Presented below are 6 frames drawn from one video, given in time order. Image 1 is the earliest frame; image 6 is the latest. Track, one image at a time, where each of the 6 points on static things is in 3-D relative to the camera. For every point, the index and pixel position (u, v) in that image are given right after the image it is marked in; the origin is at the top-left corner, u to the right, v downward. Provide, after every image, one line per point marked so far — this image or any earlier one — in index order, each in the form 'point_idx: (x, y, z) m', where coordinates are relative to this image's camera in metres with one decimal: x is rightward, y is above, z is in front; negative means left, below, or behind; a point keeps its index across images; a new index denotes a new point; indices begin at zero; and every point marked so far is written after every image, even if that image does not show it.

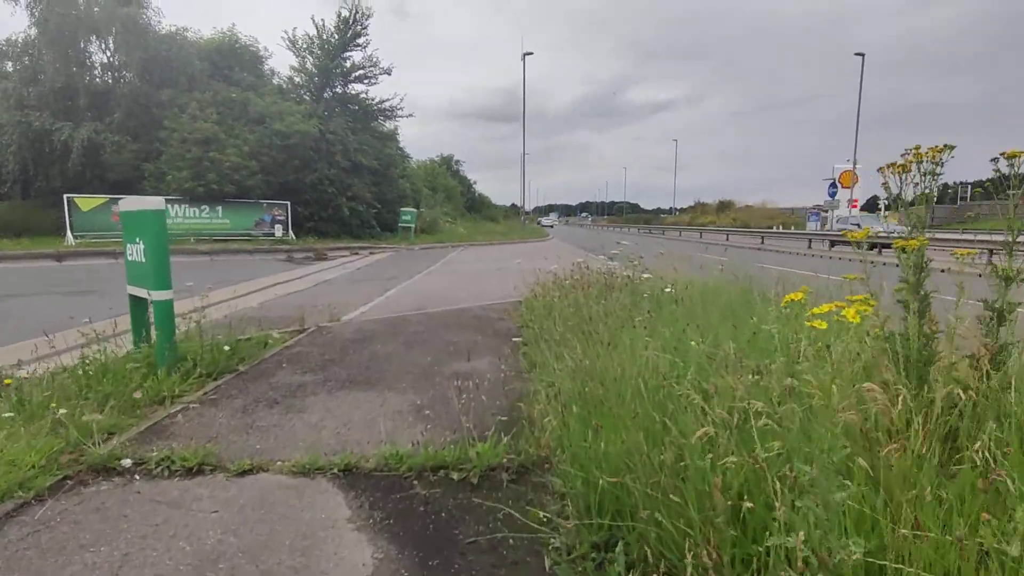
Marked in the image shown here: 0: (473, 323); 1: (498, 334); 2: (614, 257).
0: (-0.5, -0.5, +7.6) m
1: (-0.2, -0.6, +6.7) m
2: (+1.4, +0.4, +8.1) m
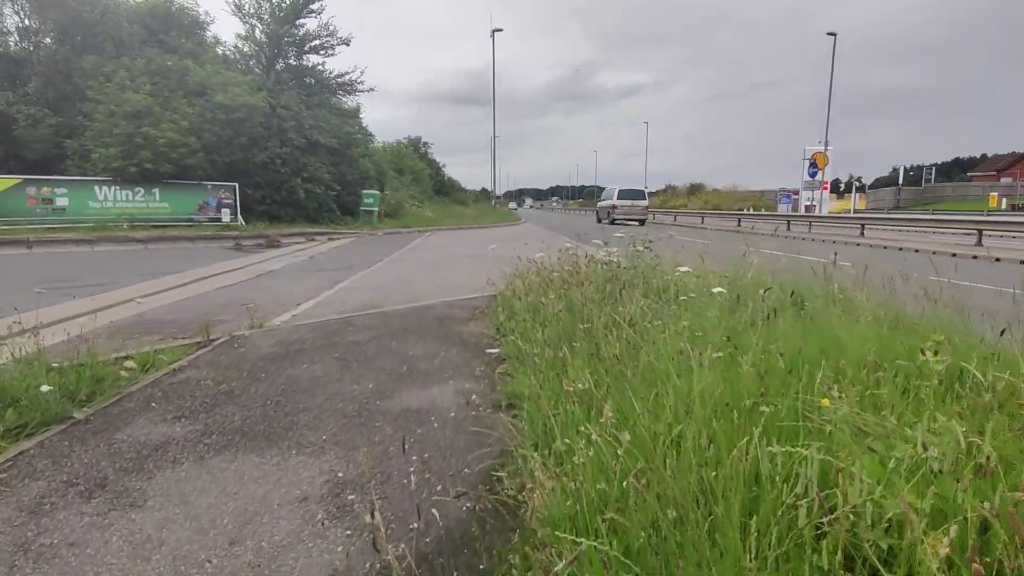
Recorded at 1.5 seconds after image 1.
0: (-0.8, -0.4, +6.0) m
1: (-0.4, -0.5, +5.1) m
2: (+1.0, +0.5, +6.5) m
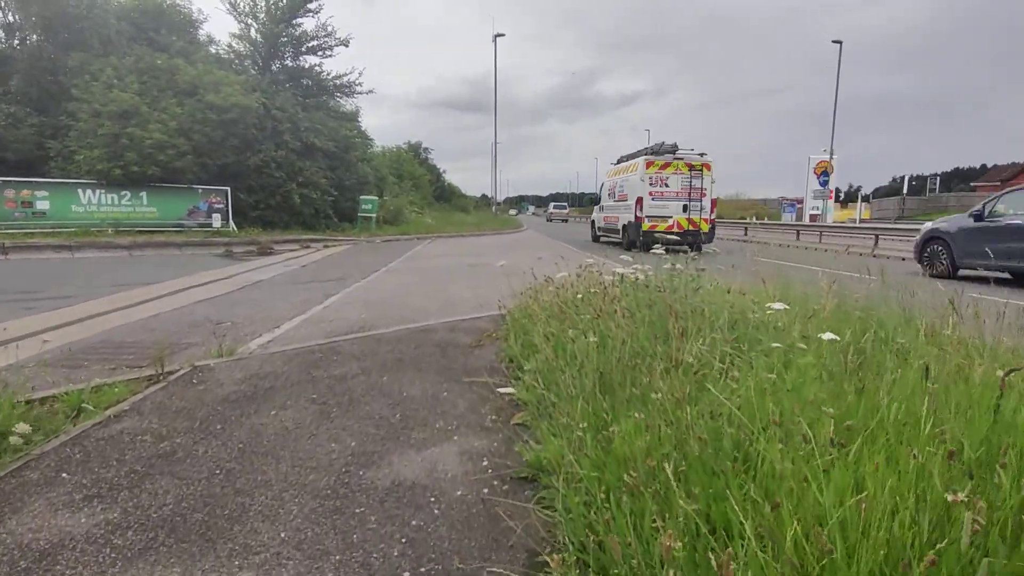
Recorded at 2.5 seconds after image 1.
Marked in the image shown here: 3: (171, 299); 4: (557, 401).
0: (-0.7, -0.6, +5.1) m
1: (-0.3, -0.7, +4.2) m
2: (+1.2, +0.3, +5.7) m
3: (-5.3, -0.2, +8.9) m
4: (+0.2, -0.6, +3.1) m
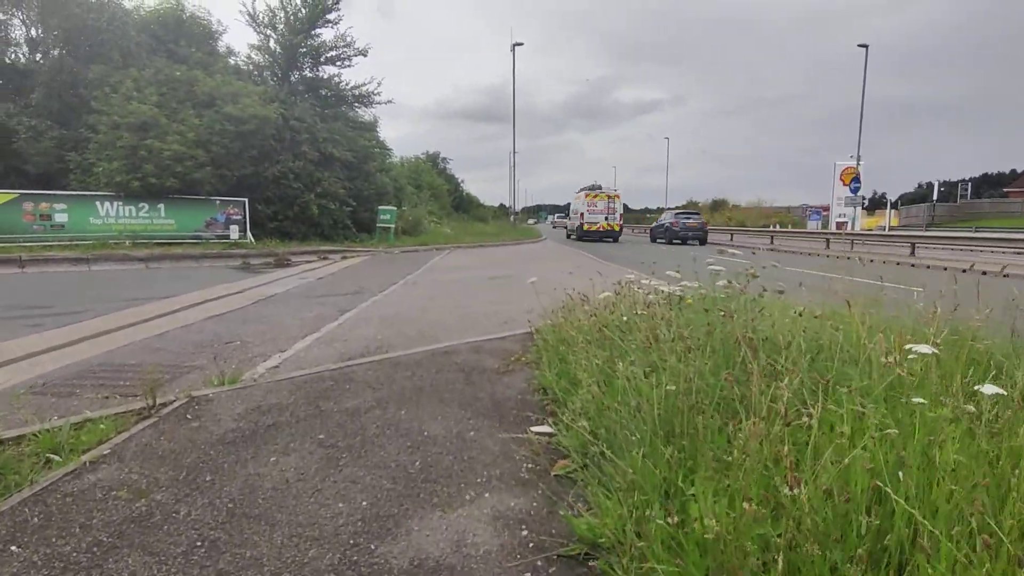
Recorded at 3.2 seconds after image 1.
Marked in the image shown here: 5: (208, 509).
0: (-0.4, -0.8, +4.5) m
1: (-0.1, -0.9, +3.7) m
2: (+1.4, +0.1, +5.1) m
3: (-4.9, -0.4, +8.5) m
4: (+0.4, -0.7, +2.5) m
5: (-1.4, -1.0, +2.6) m
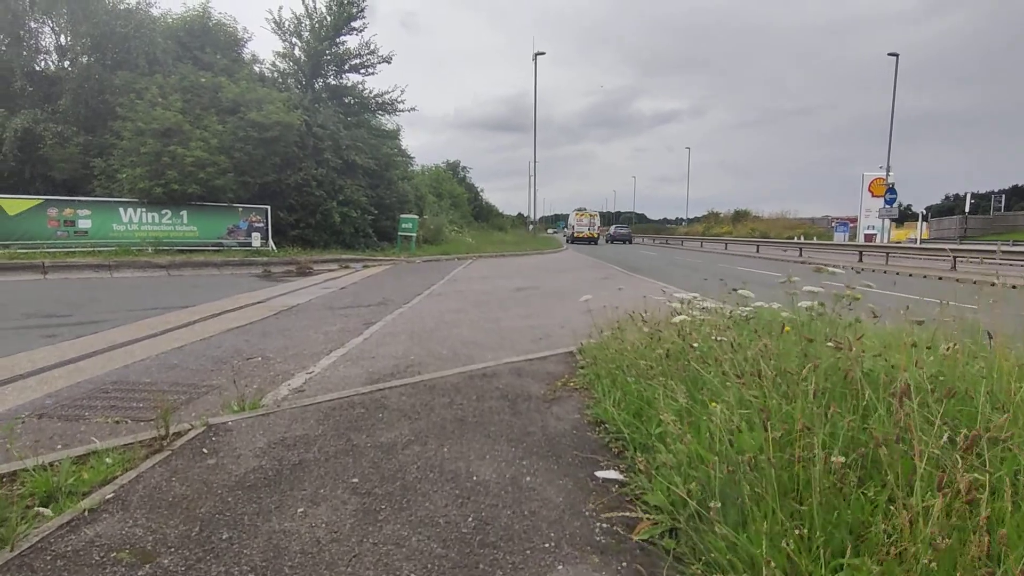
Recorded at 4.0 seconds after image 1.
0: (0.0, -0.9, +4.0) m
1: (+0.3, -1.0, +3.2) m
2: (+1.8, 0.0, +4.5) m
3: (-4.4, -0.5, +8.2) m
4: (+0.7, -0.9, +2.0) m
5: (-1.1, -1.1, +2.2) m
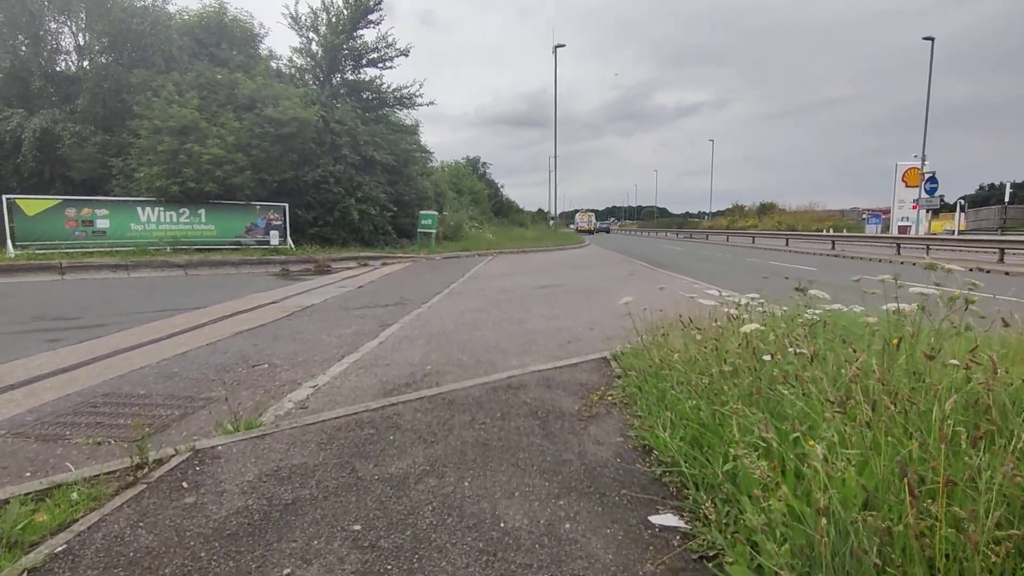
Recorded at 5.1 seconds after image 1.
0: (+0.1, -0.9, +3.5) m
1: (+0.4, -1.0, +2.6) m
2: (+2.0, 0.0, +3.9) m
3: (-4.1, -0.6, +7.8) m
4: (+0.9, -0.9, +1.4) m
5: (-0.9, -1.1, +1.6) m
